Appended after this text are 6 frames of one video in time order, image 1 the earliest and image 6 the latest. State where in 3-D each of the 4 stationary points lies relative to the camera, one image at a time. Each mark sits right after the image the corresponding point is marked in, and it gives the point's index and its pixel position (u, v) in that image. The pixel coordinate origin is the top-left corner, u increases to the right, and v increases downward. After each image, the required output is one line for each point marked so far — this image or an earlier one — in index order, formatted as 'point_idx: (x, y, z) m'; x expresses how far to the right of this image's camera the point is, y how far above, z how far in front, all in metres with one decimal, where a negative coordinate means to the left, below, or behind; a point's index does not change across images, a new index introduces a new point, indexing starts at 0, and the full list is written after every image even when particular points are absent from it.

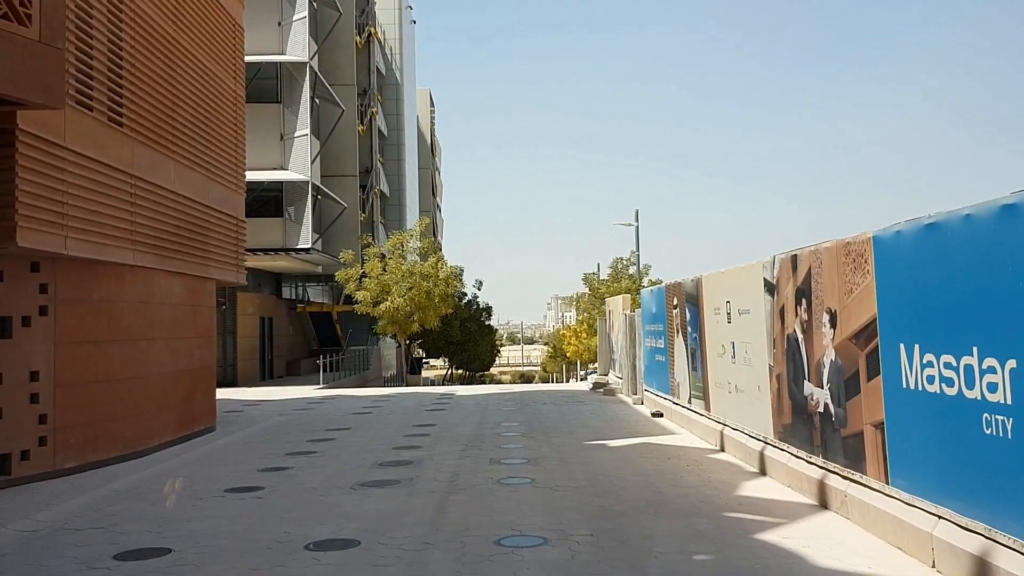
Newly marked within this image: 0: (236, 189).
0: (-5.5, +2.0, +18.5) m
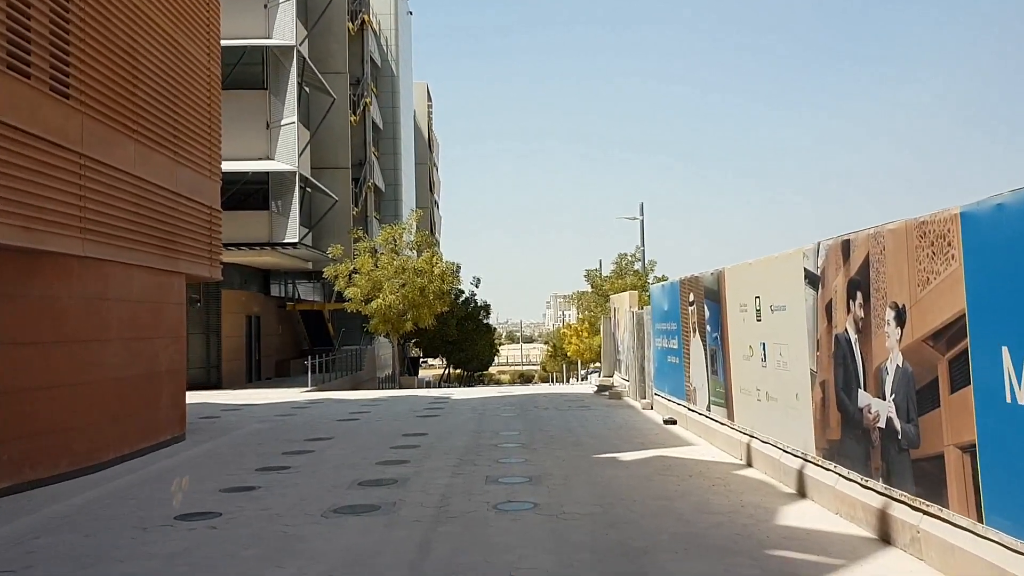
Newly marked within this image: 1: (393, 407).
0: (-5.6, +2.1, +17.0) m
1: (-2.6, -2.6, +19.8) m
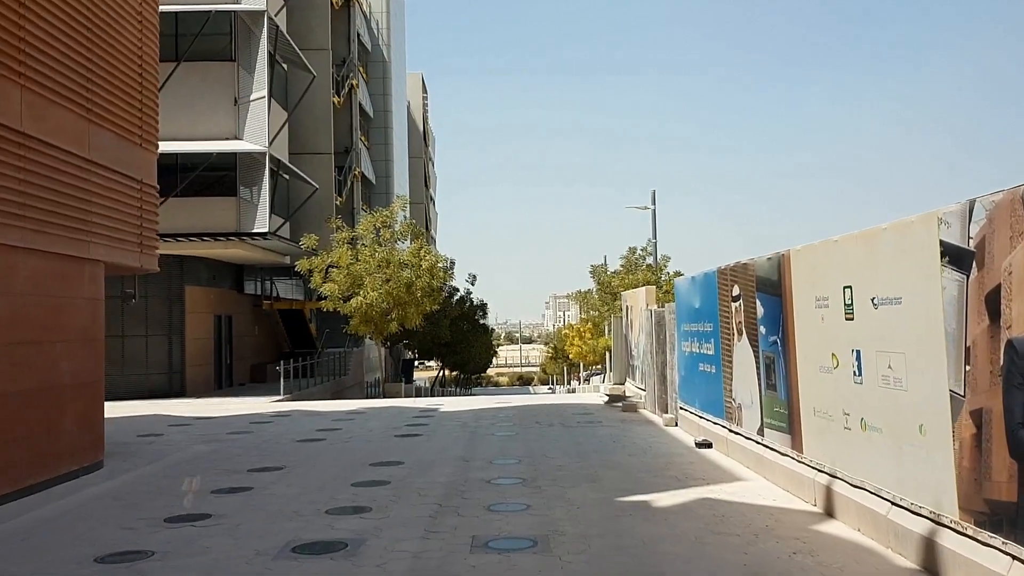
0: (-5.6, +2.2, +14.0) m
1: (-2.6, -2.5, +16.8) m
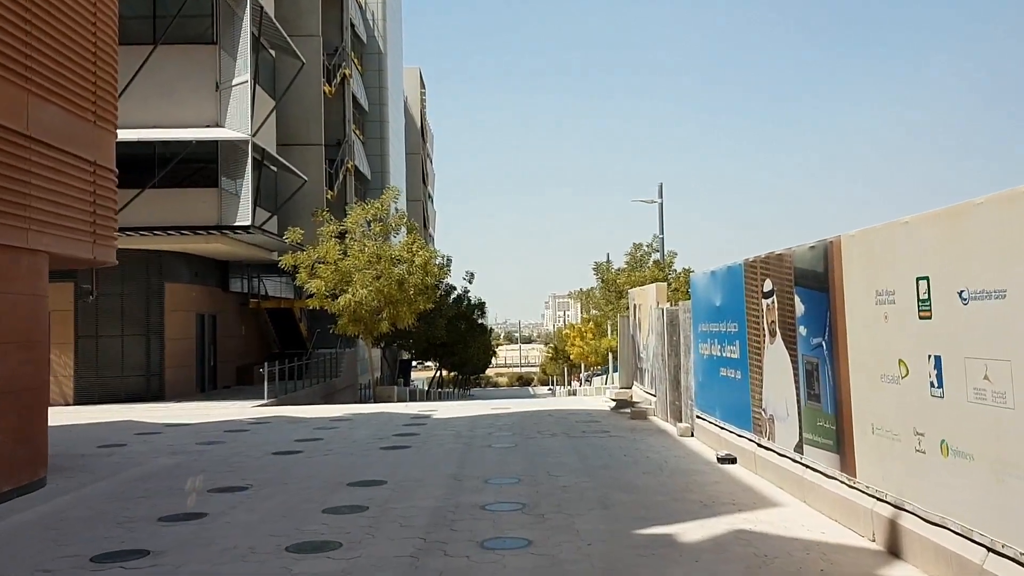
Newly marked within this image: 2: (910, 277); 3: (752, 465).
0: (-5.6, +2.3, +12.5) m
1: (-2.6, -2.4, +15.3) m
2: (+2.8, +0.1, +6.5) m
3: (+2.7, -2.0, +10.6) m
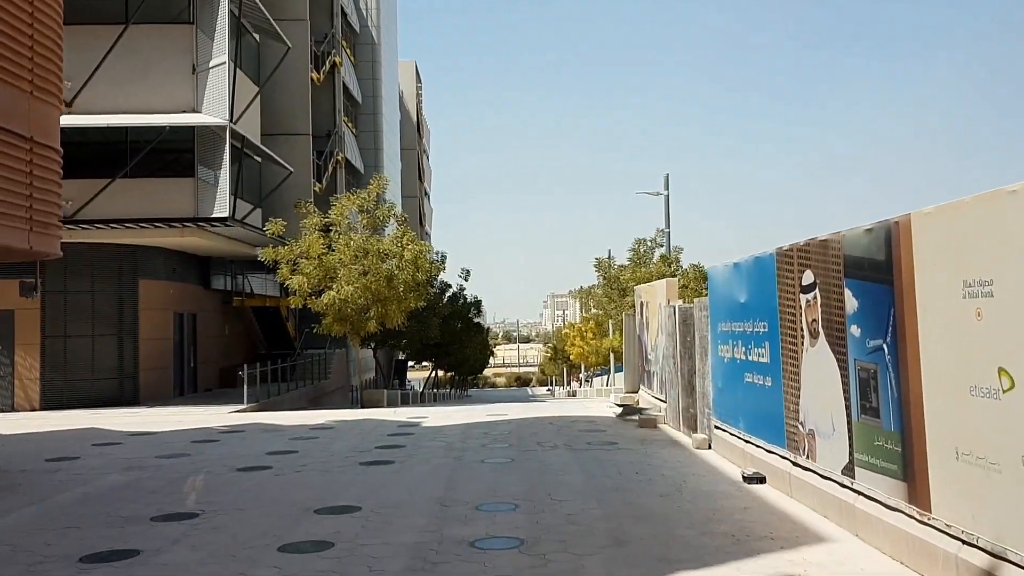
0: (-5.7, +2.3, +11.0) m
1: (-2.7, -2.3, +13.9) m
2: (+2.8, +0.1, +5.1) m
3: (+2.7, -2.0, +9.1) m
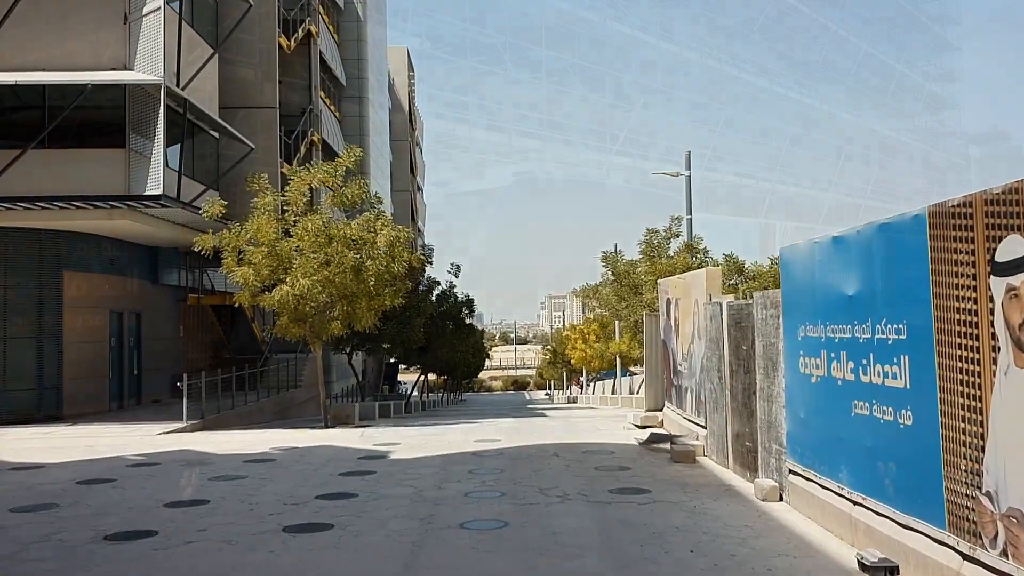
0: (-5.7, +2.5, +7.5) m
1: (-2.7, -2.2, +10.3) m
2: (+2.7, +0.3, +1.5) m
3: (+2.6, -1.9, +5.6) m
